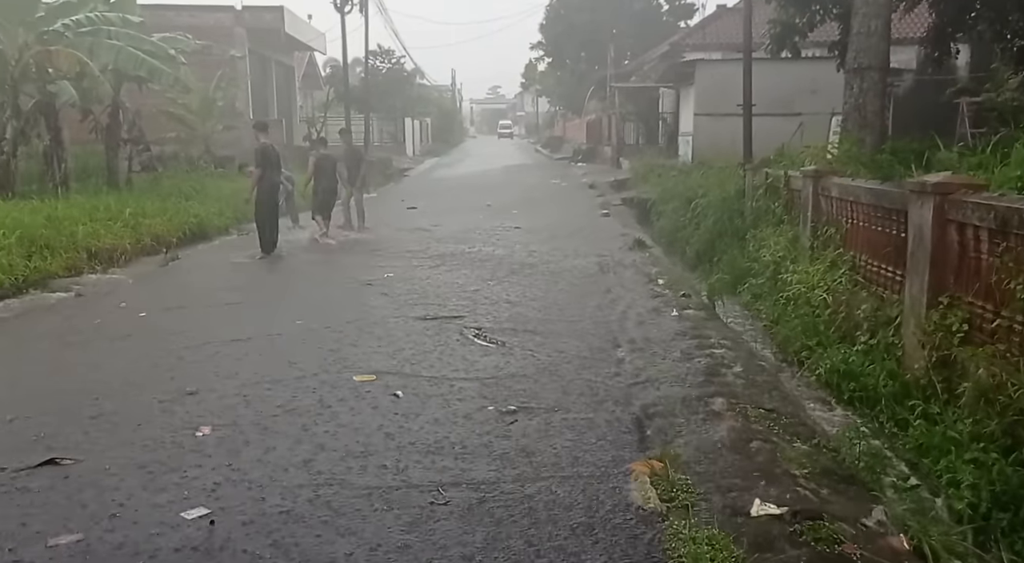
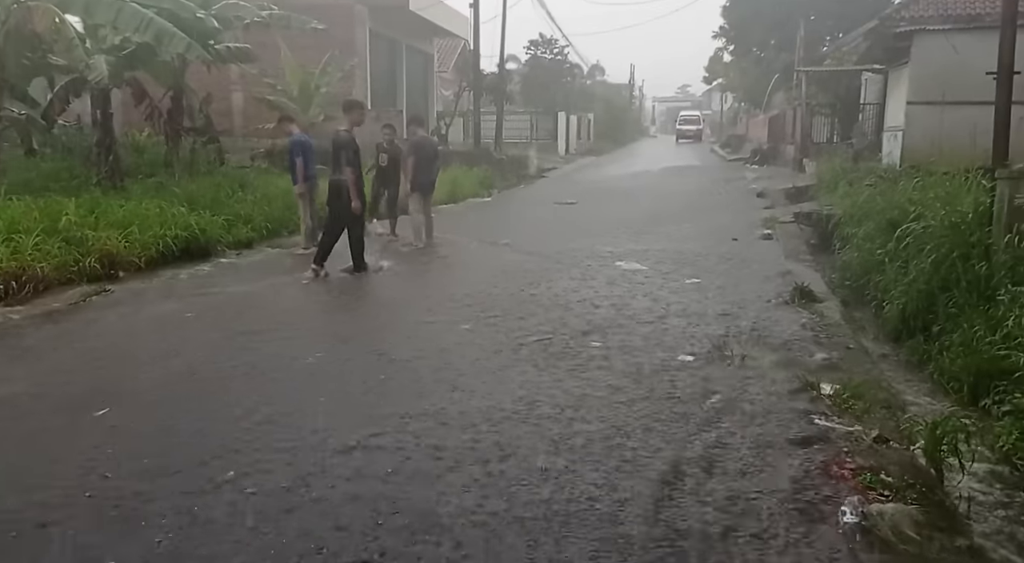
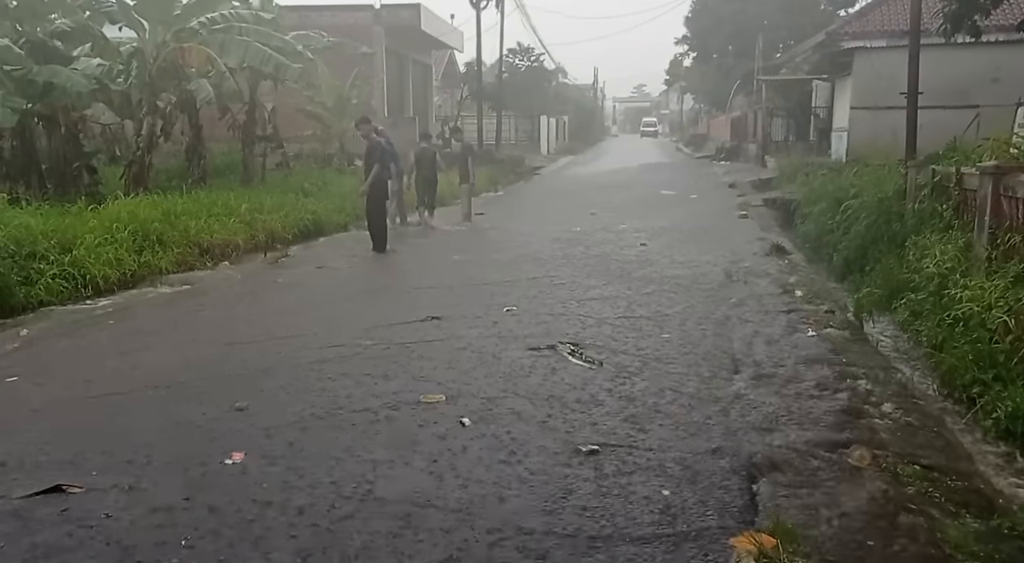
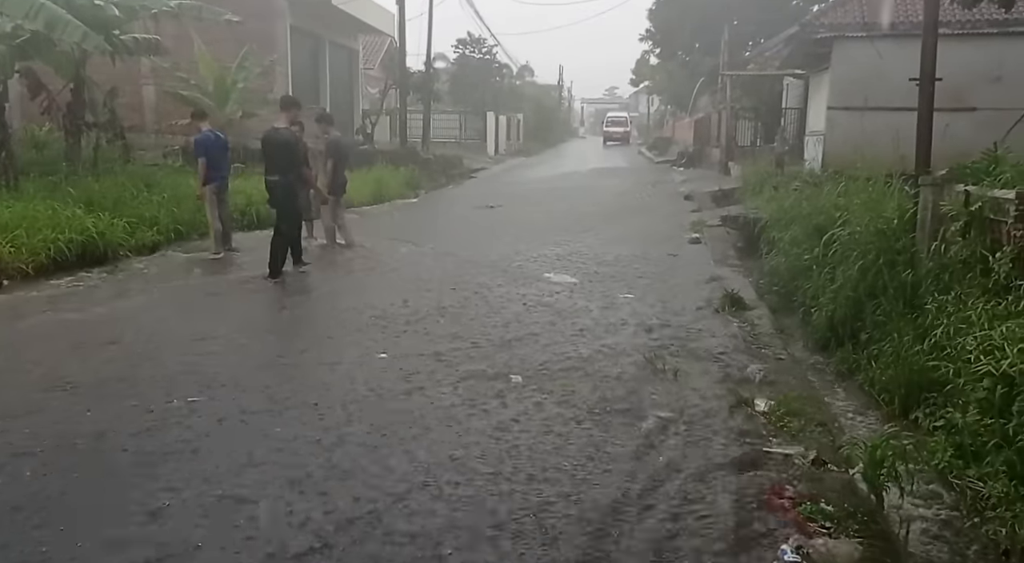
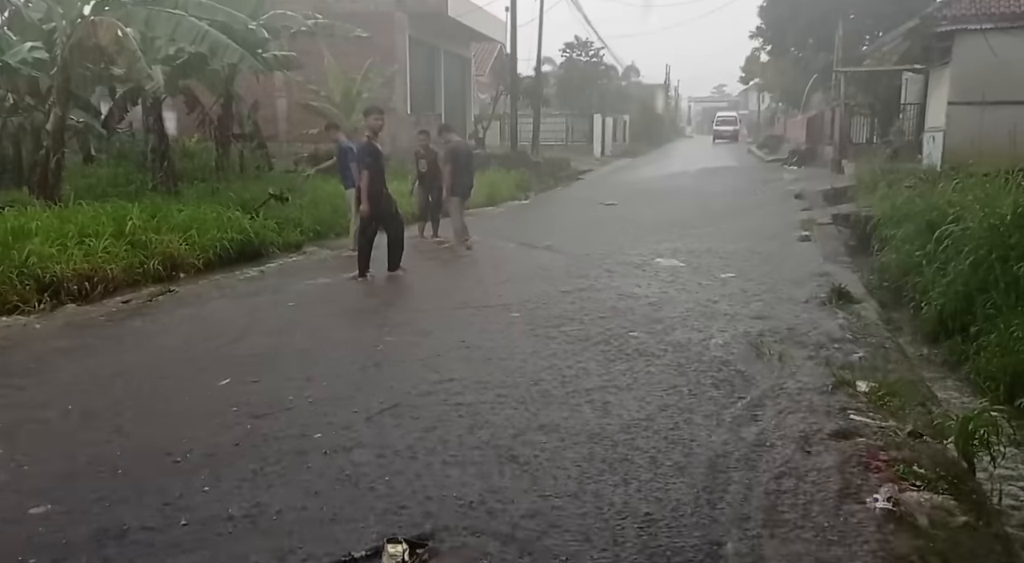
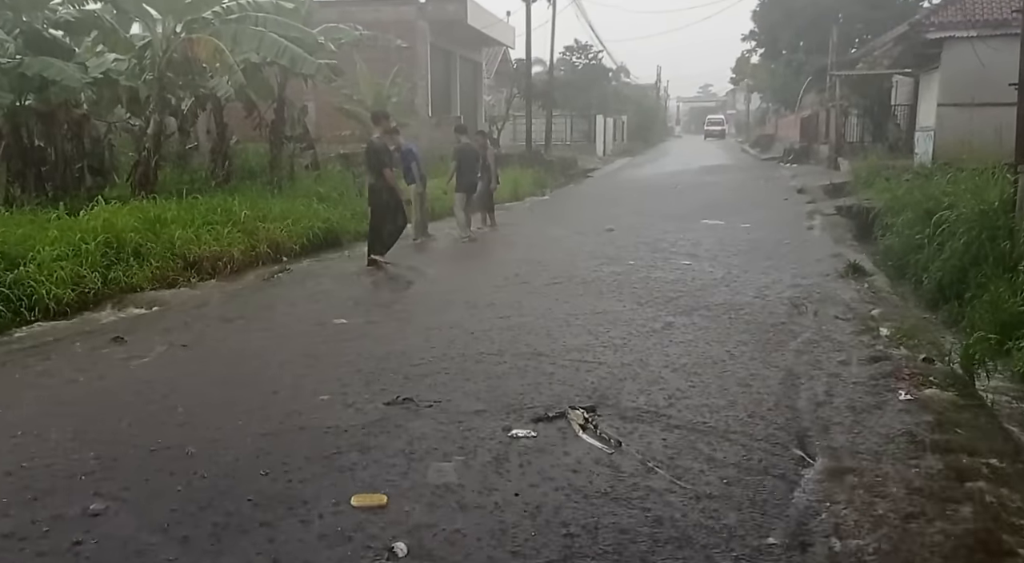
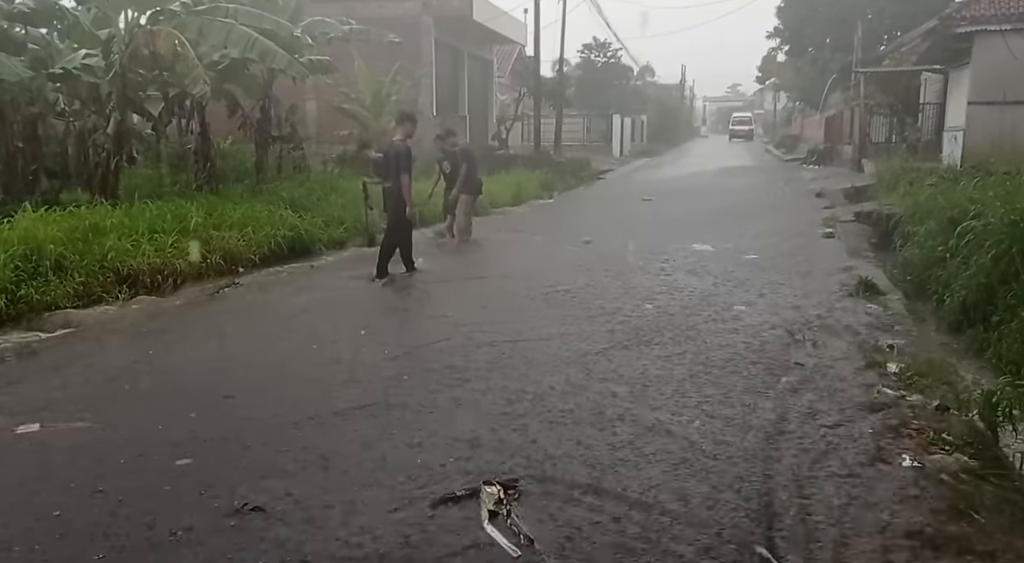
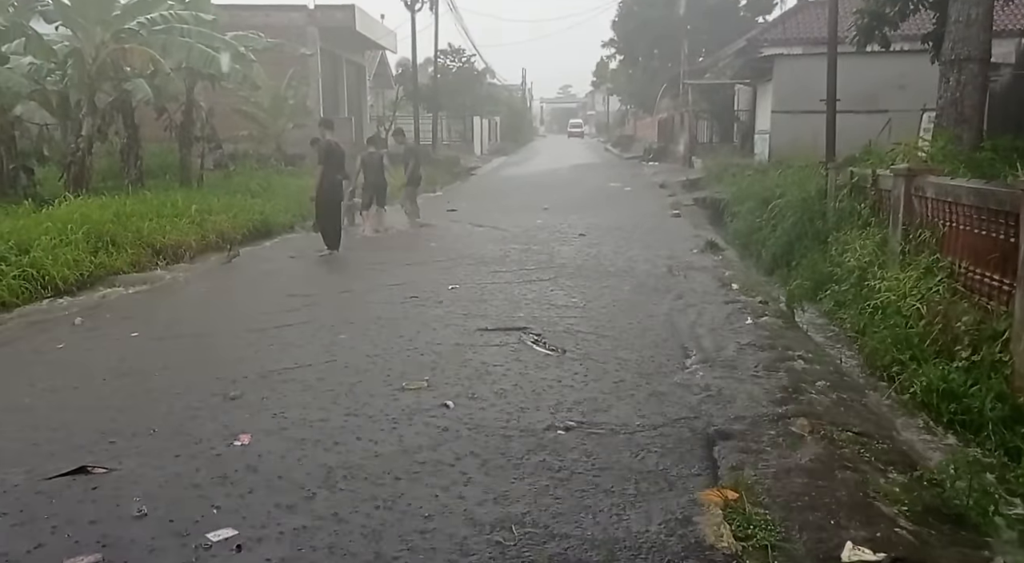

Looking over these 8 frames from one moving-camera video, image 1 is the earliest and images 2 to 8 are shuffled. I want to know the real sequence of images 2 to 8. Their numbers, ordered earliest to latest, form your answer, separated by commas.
8, 3, 6, 7, 5, 2, 4
